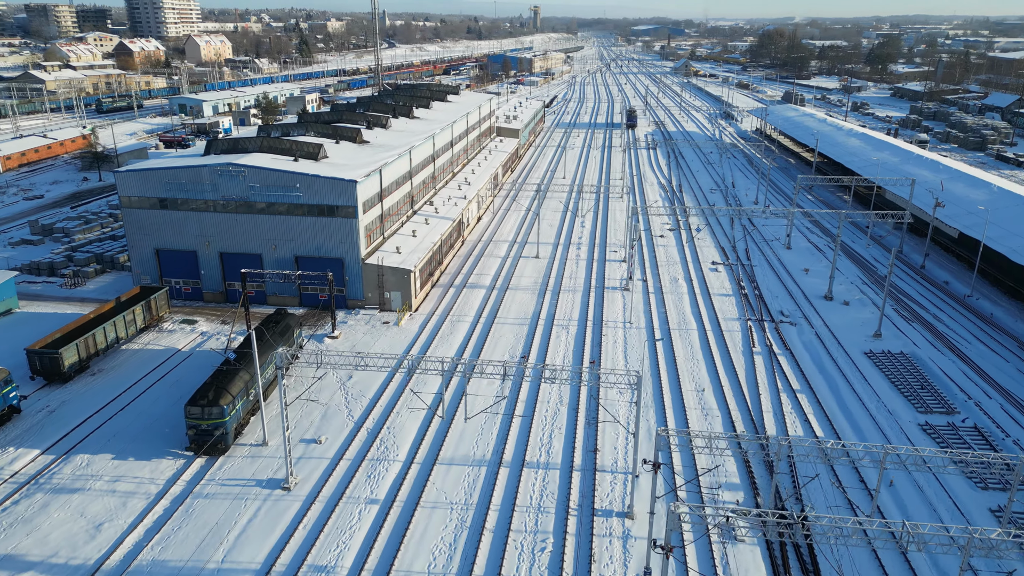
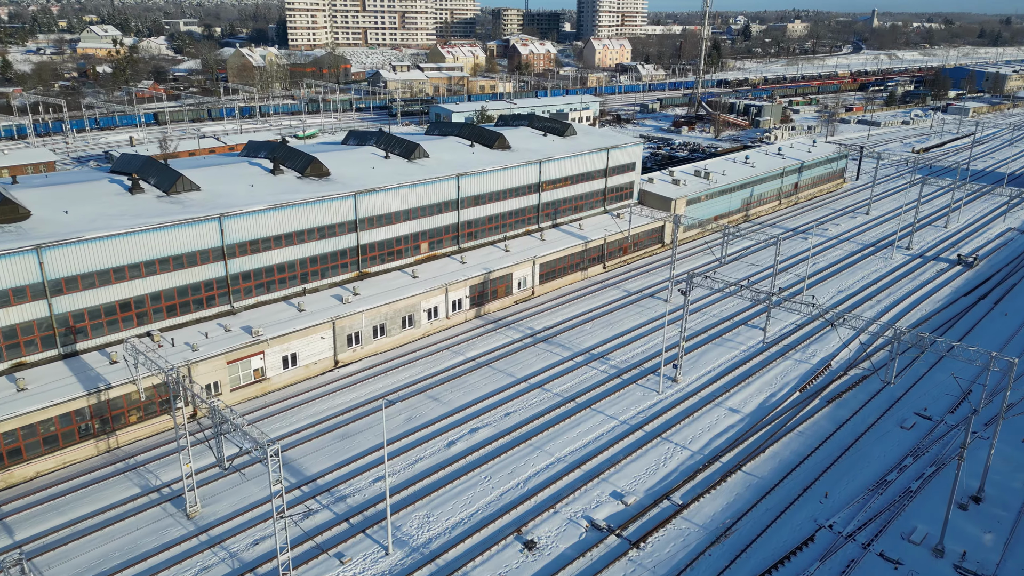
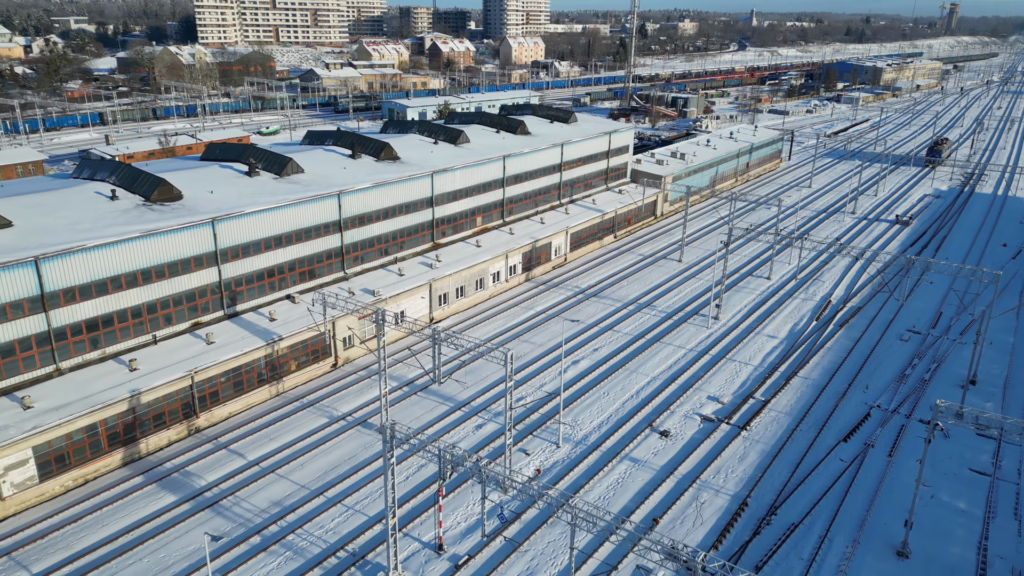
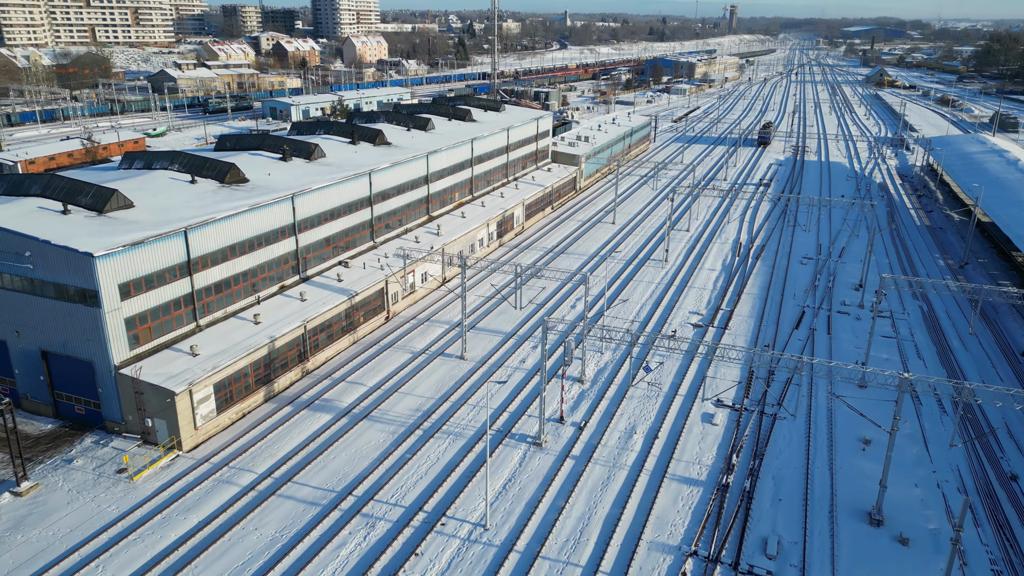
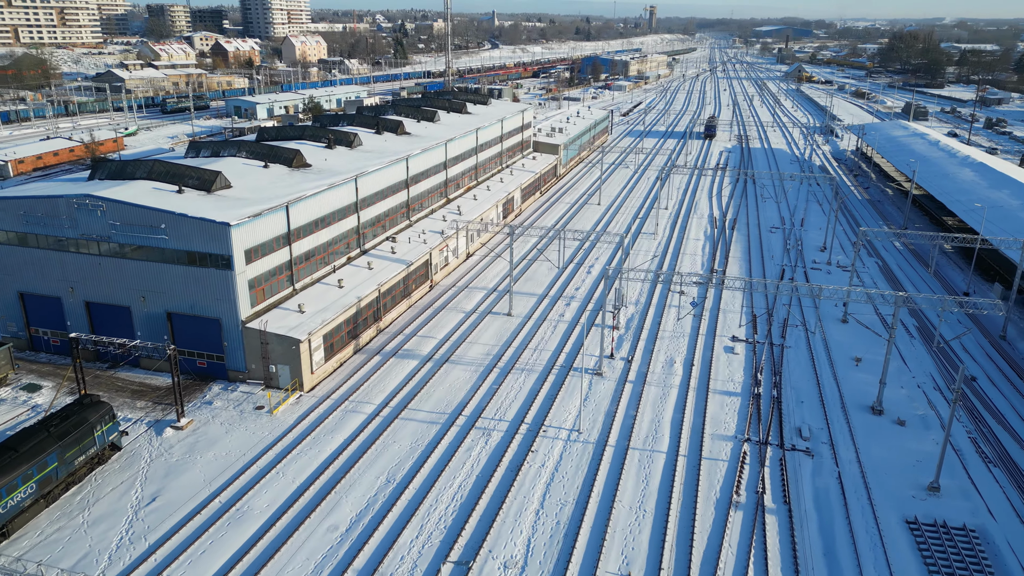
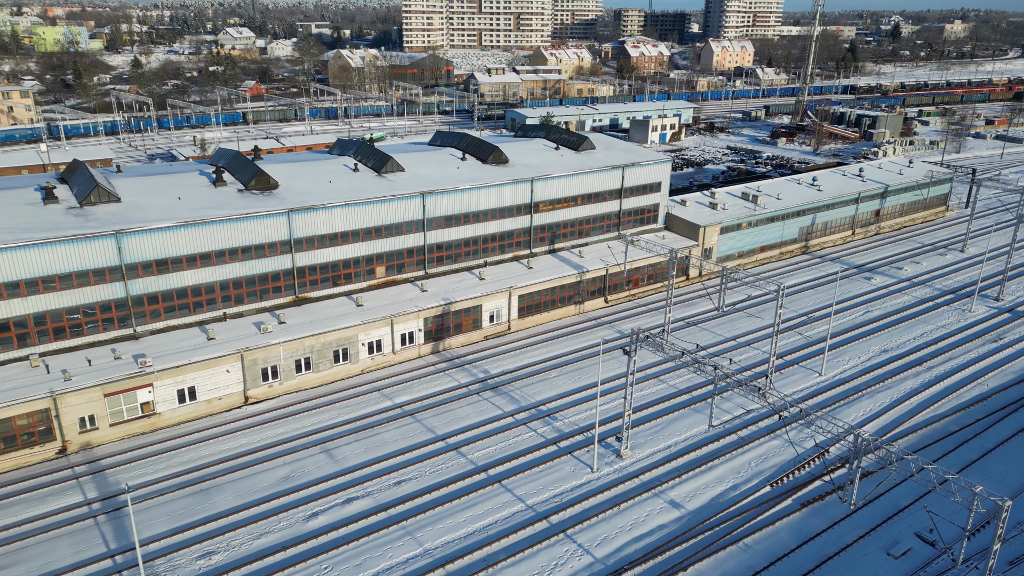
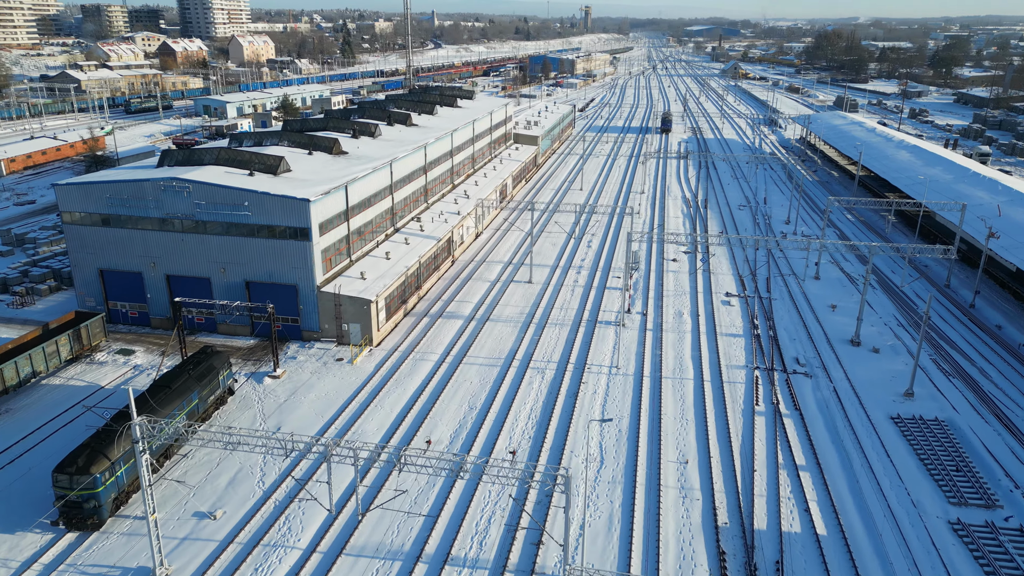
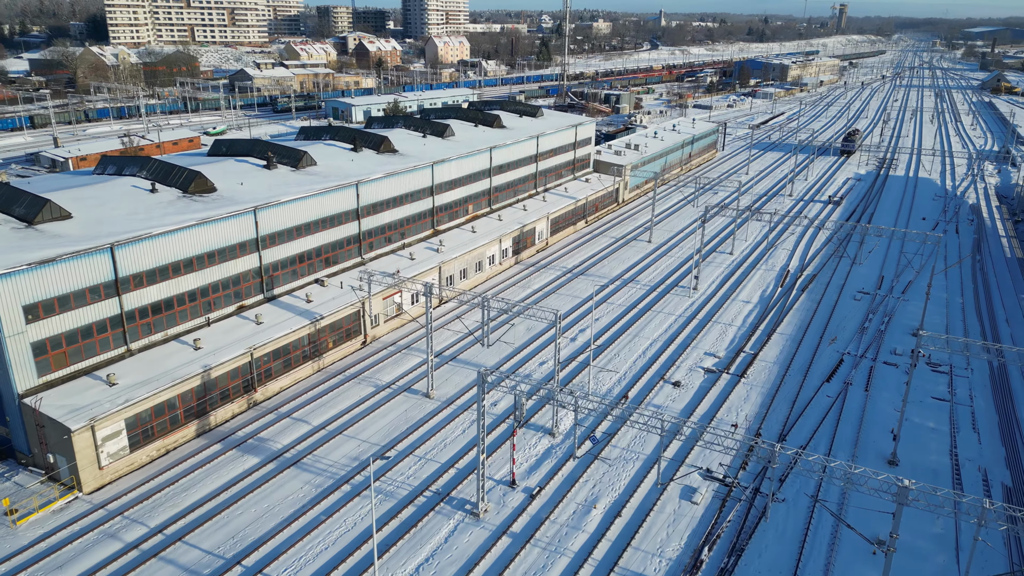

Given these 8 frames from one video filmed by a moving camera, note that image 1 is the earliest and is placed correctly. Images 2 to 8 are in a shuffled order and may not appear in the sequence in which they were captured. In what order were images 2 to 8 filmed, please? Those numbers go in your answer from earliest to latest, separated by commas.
7, 5, 4, 8, 3, 2, 6
